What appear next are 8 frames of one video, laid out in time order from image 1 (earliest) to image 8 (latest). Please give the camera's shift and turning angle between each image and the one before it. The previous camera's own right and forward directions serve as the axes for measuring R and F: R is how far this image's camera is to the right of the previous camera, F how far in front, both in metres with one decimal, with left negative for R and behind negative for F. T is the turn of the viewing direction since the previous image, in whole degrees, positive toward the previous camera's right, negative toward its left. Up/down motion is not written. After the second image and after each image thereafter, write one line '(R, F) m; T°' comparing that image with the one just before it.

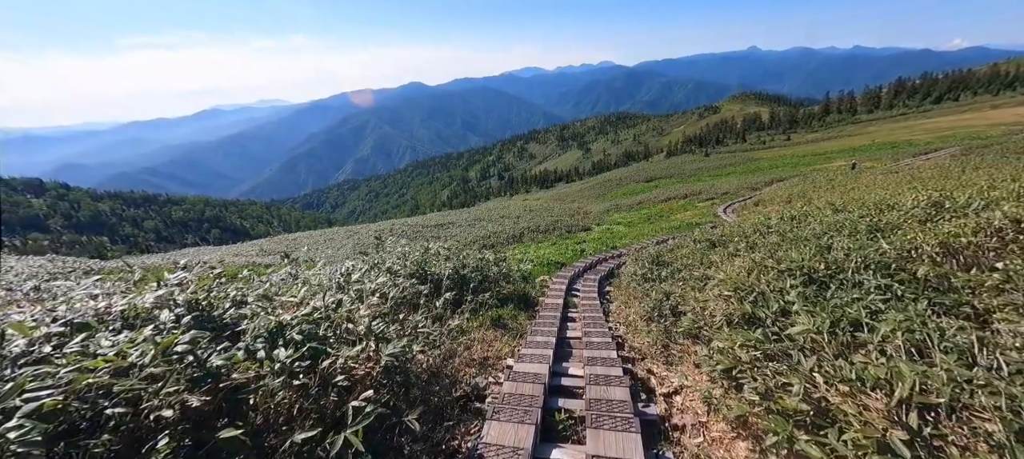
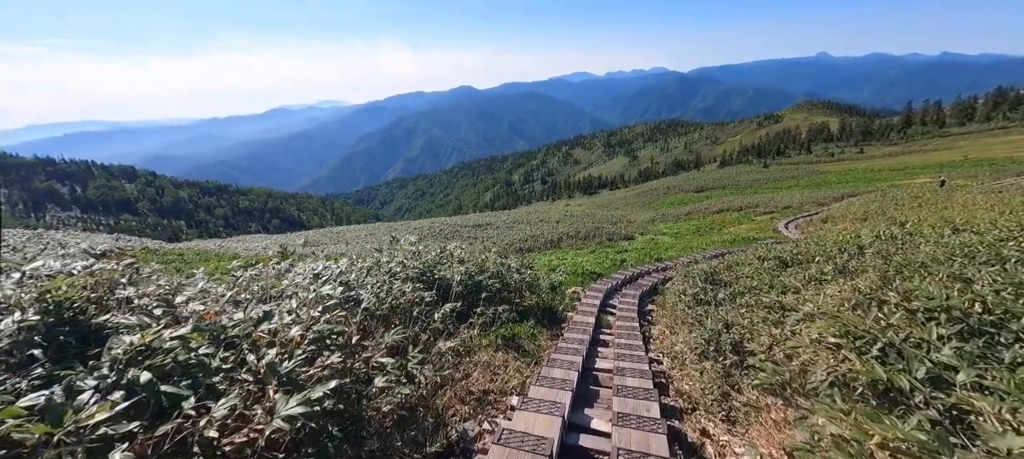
(+0.4, +1.7) m; -6°
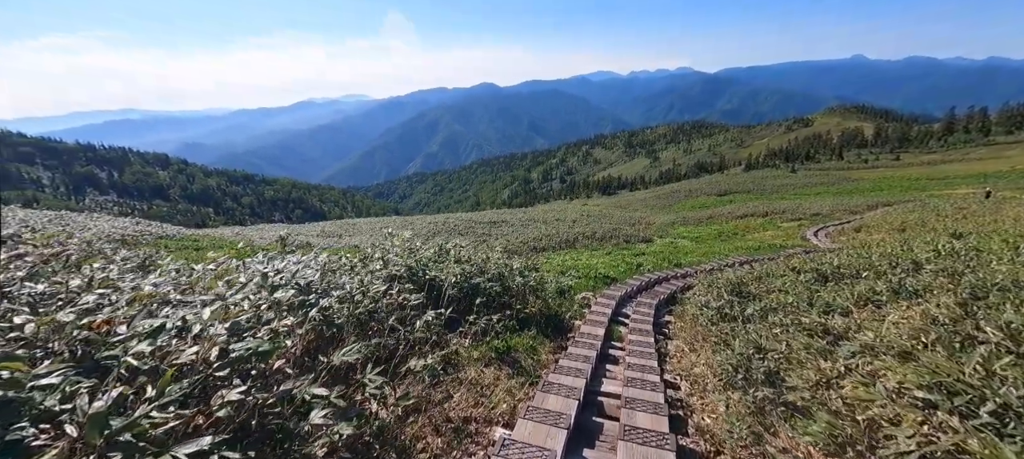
(+0.3, +1.0) m; -3°
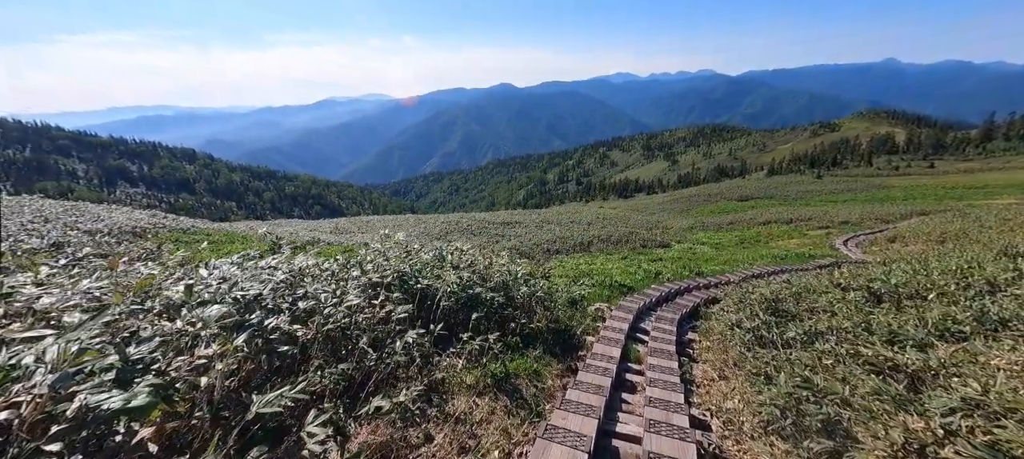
(+0.2, +1.0) m; -2°
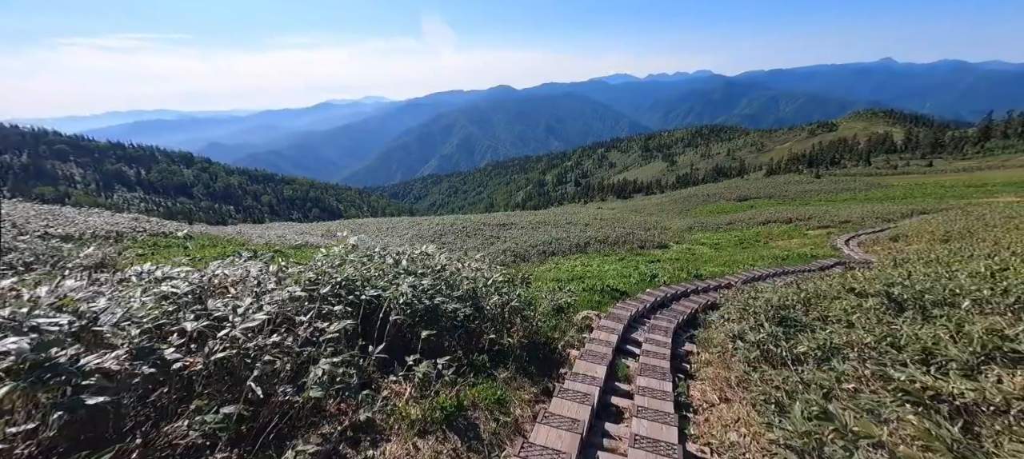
(+0.6, +1.1) m; 0°
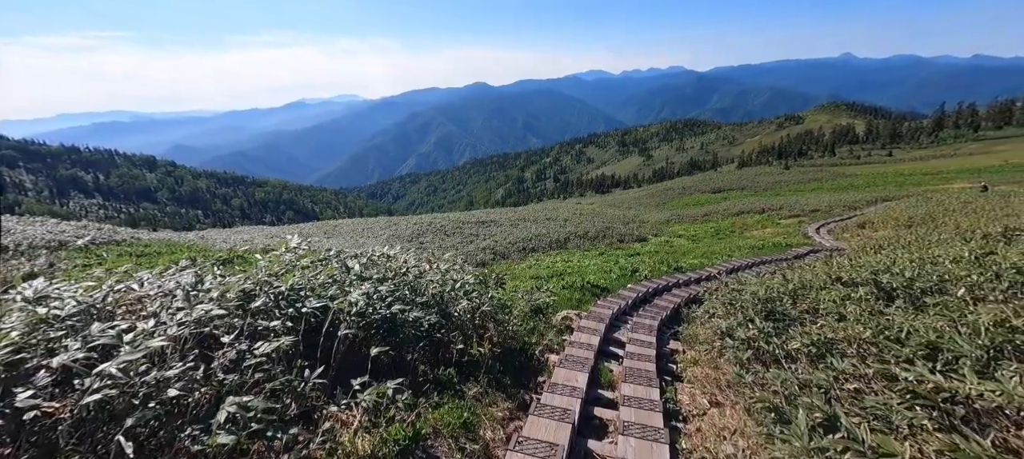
(+0.2, +0.7) m; +3°
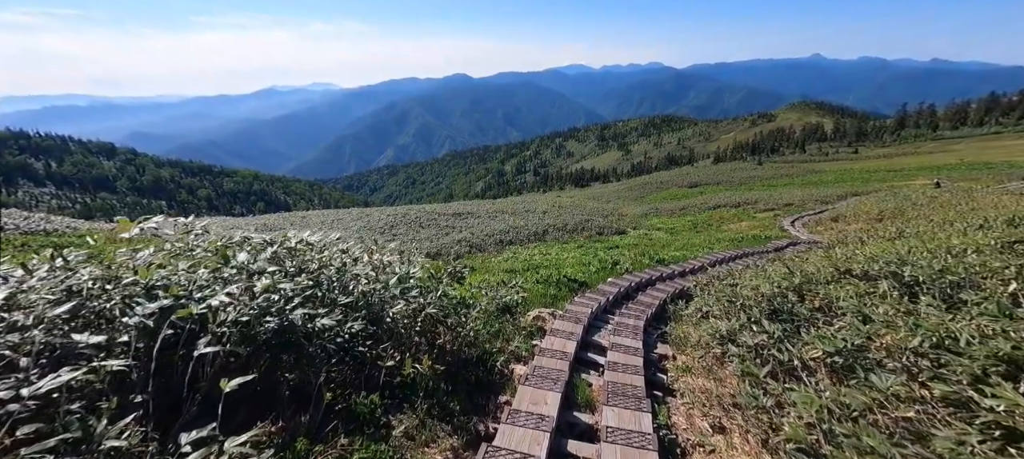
(+0.4, +1.5) m; +3°
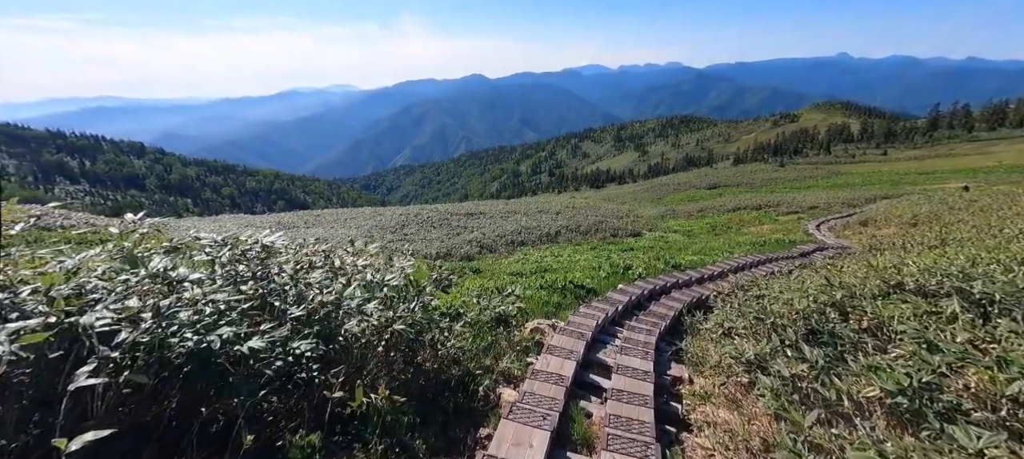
(+0.4, +0.9) m; -2°
